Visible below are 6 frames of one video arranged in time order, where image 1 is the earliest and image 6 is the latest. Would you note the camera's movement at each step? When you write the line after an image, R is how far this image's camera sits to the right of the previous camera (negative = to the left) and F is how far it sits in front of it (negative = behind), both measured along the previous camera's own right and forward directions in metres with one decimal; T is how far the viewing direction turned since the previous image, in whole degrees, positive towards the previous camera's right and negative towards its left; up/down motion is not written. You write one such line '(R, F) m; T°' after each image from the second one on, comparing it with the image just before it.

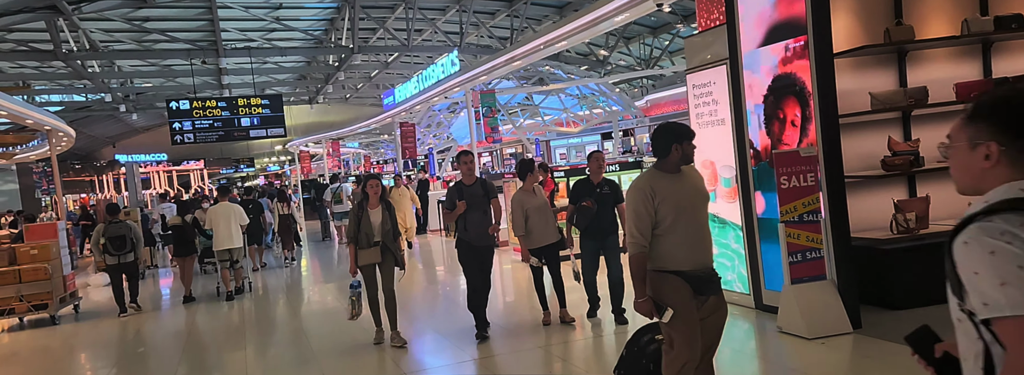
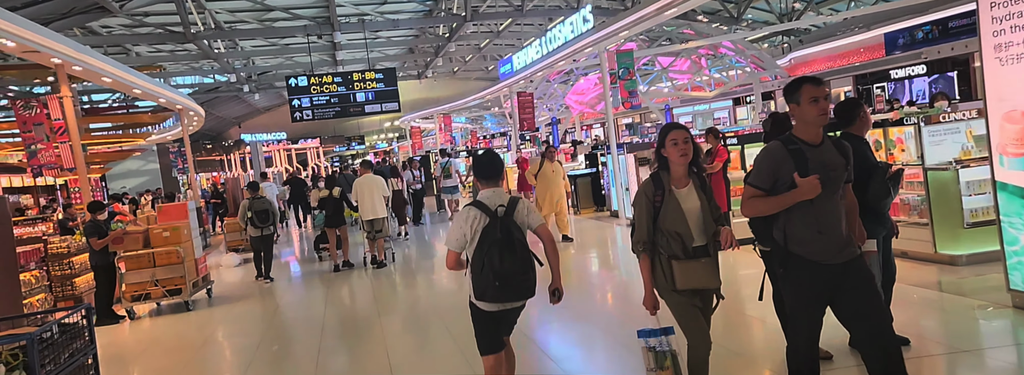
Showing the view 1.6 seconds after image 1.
(-0.7, +1.0) m; -9°
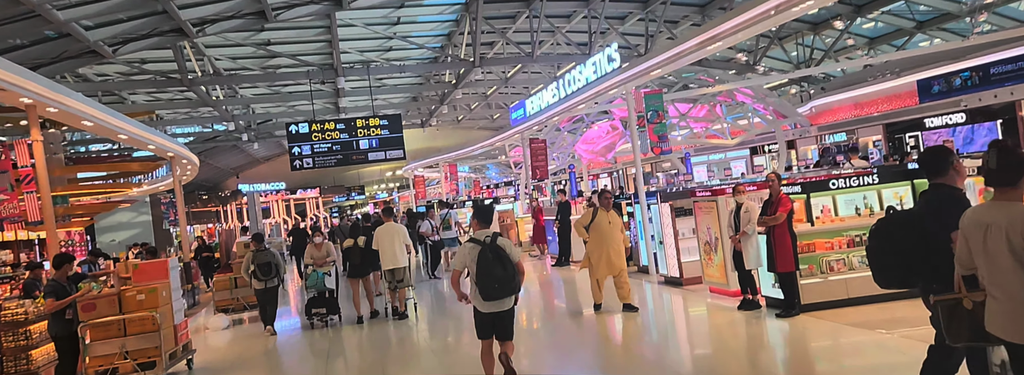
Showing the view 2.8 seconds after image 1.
(-0.3, +0.8) m; 0°
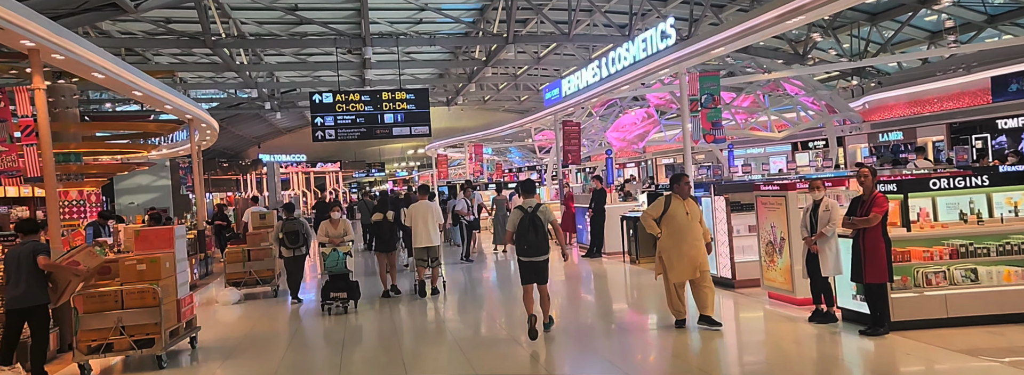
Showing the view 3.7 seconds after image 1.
(-0.2, +0.7) m; -2°
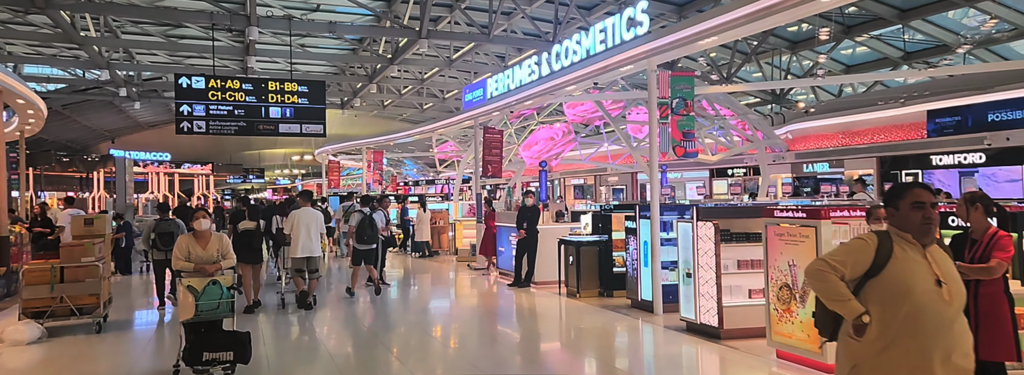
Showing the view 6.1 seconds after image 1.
(-0.4, +1.7) m; +11°
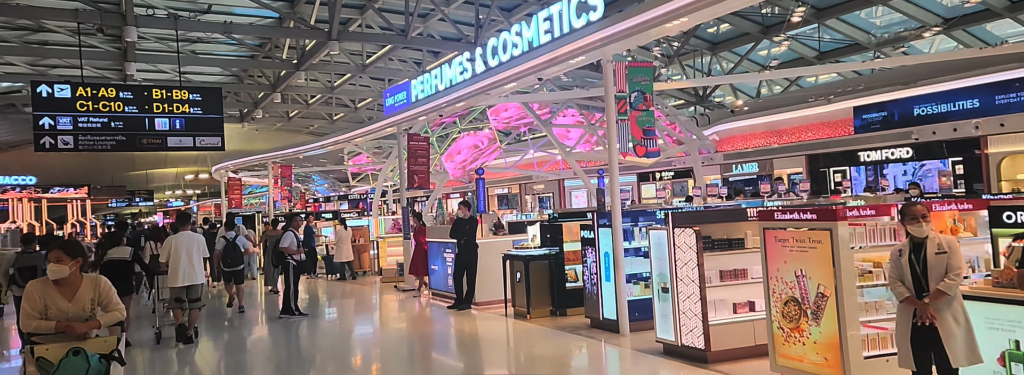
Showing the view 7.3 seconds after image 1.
(-0.3, +0.9) m; +8°
